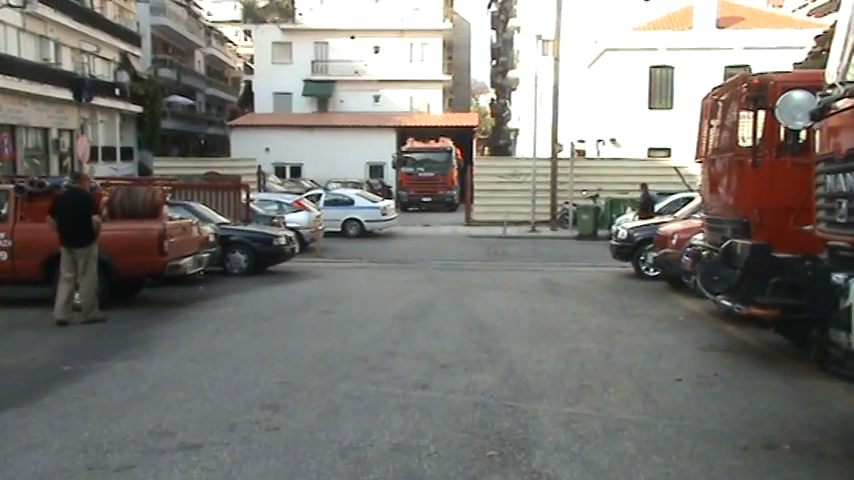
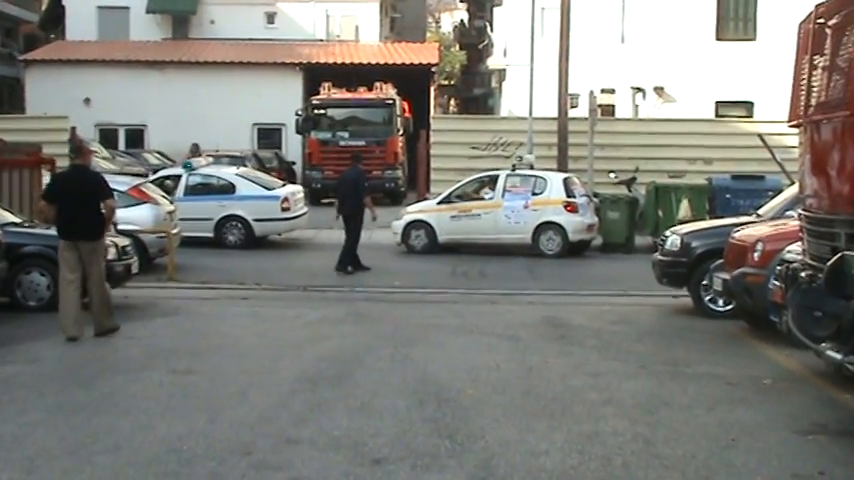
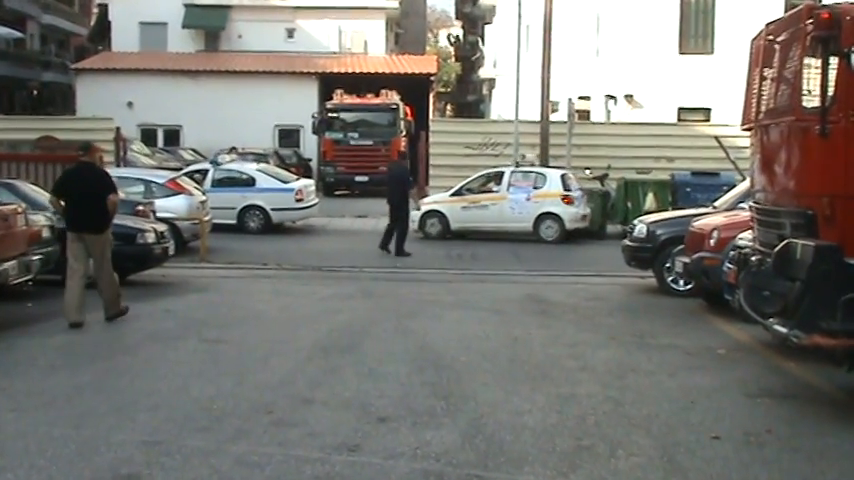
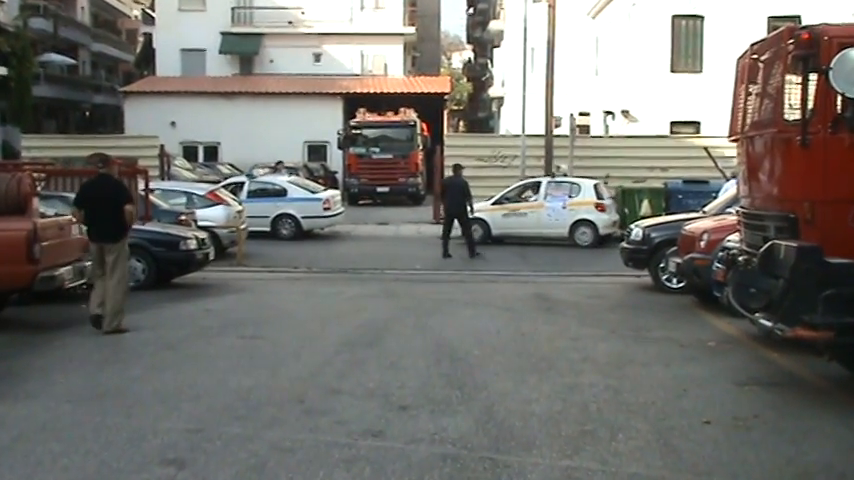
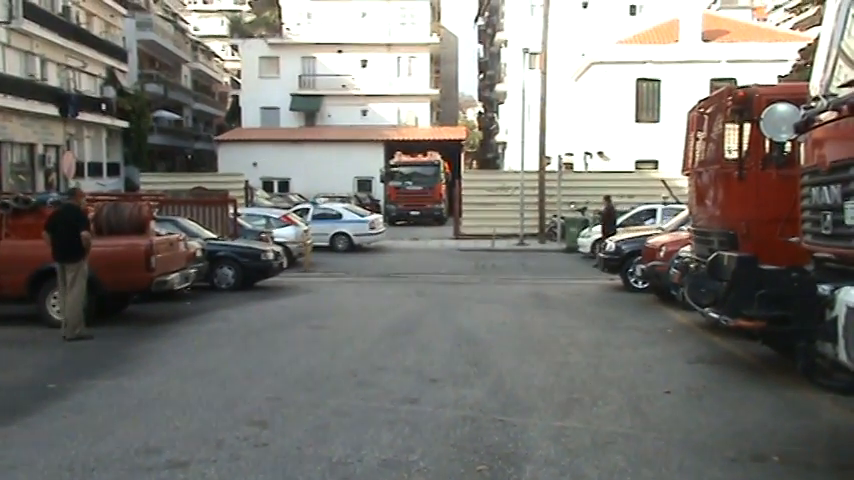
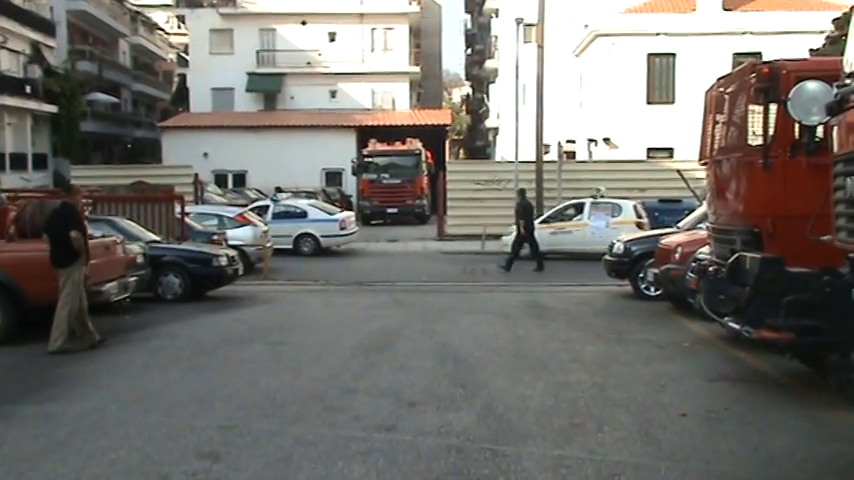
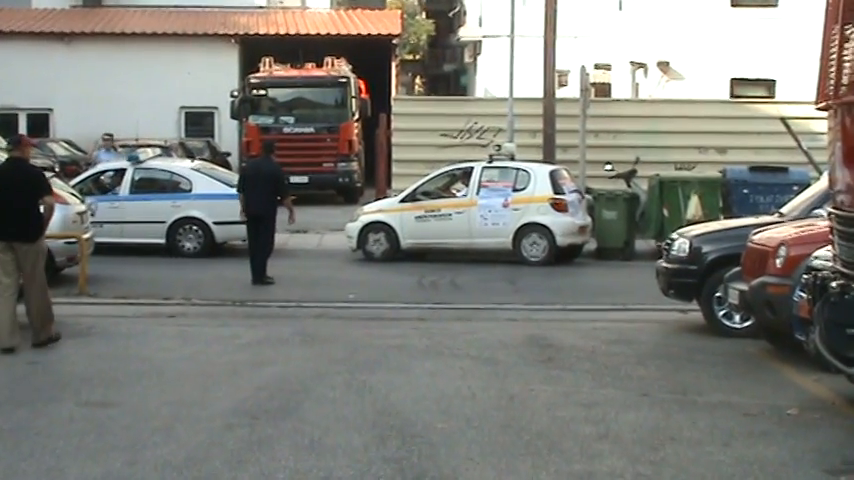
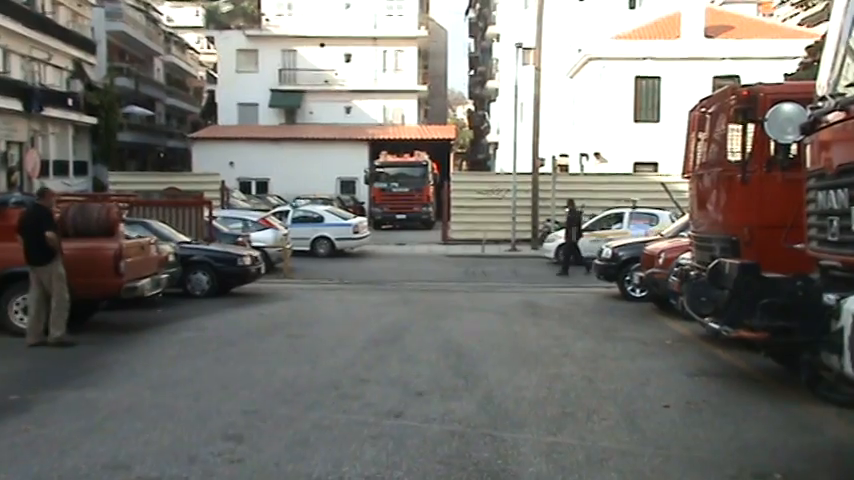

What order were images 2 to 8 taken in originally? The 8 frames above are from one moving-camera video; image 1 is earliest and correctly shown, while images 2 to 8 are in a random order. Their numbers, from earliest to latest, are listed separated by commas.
5, 8, 6, 4, 3, 2, 7
